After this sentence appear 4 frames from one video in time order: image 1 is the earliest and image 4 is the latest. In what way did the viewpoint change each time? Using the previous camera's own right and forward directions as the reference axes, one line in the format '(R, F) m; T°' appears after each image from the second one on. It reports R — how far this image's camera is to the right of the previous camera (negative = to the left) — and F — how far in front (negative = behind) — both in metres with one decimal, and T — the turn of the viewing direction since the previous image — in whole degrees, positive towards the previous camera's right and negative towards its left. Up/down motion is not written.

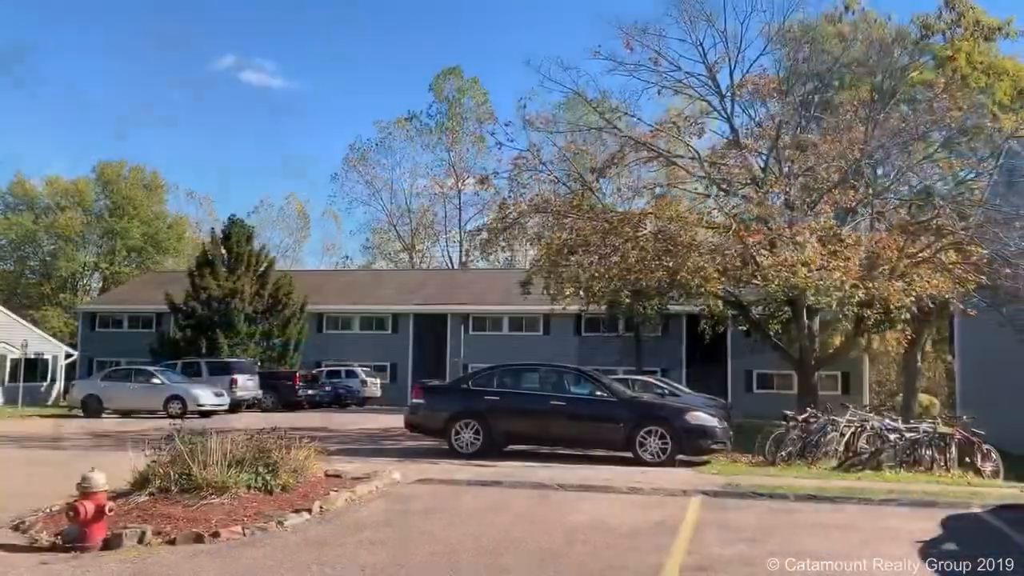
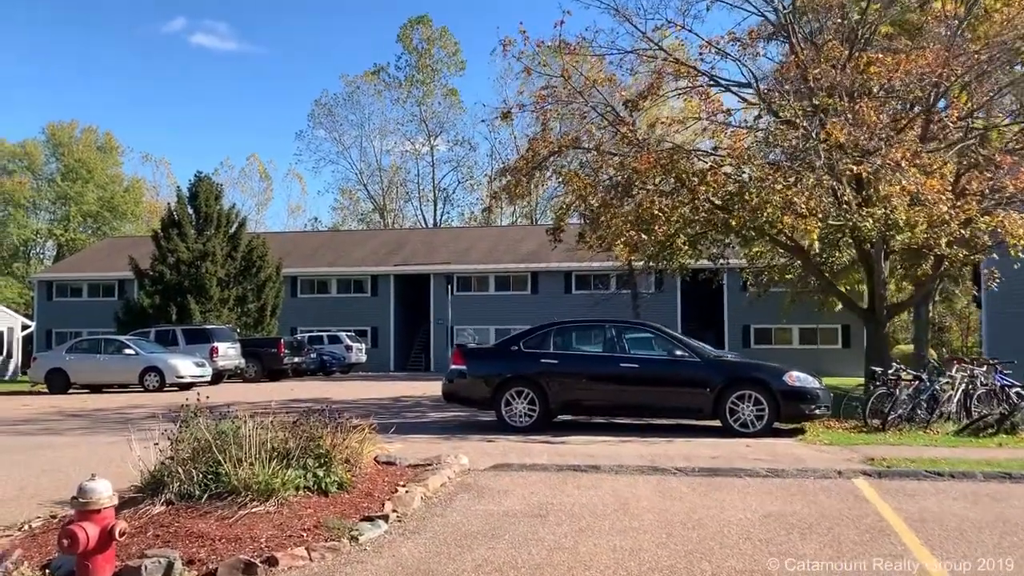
(-1.4, +2.3) m; +2°
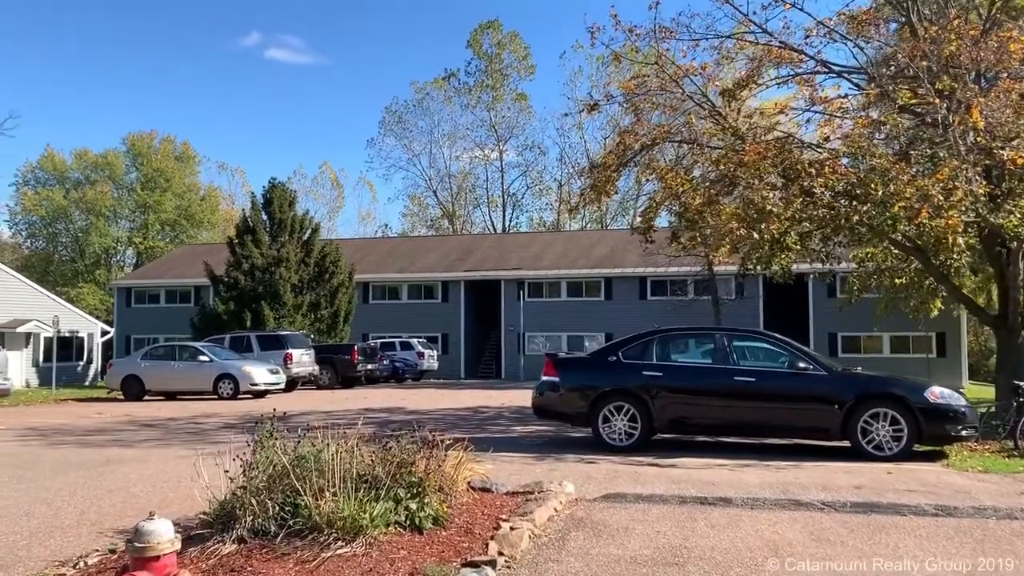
(-0.4, +1.1) m; -4°
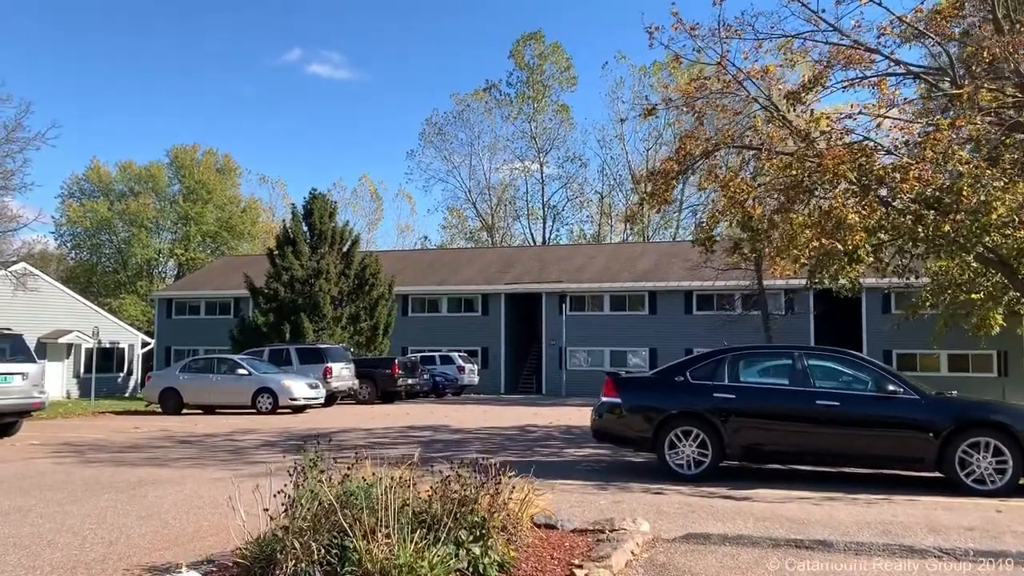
(-0.3, +0.8) m; -2°
